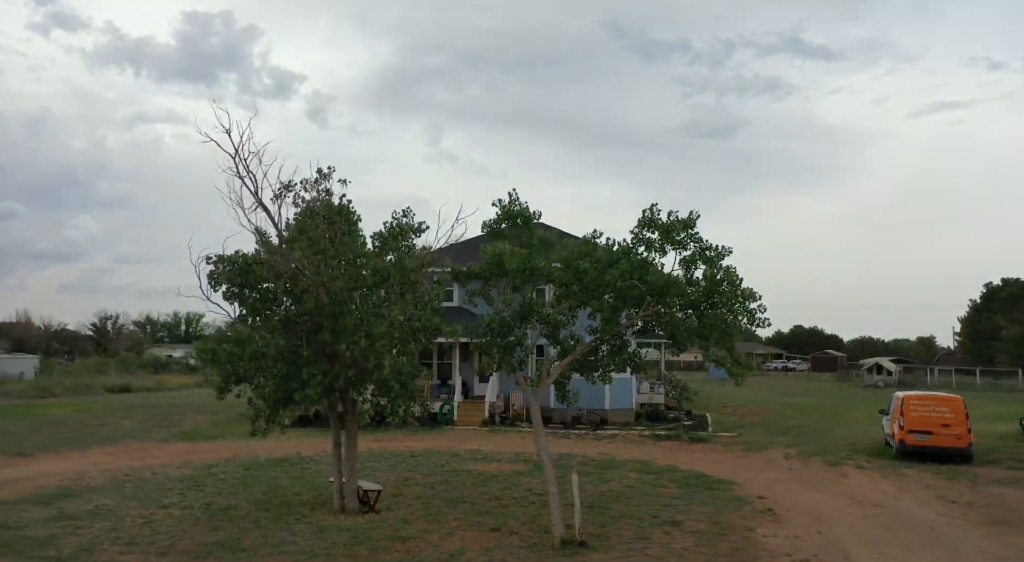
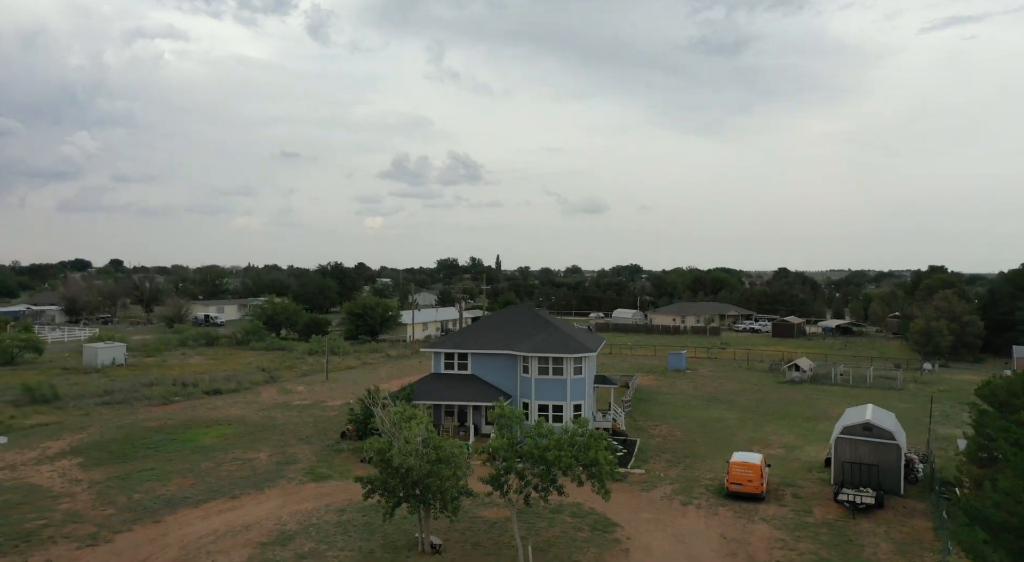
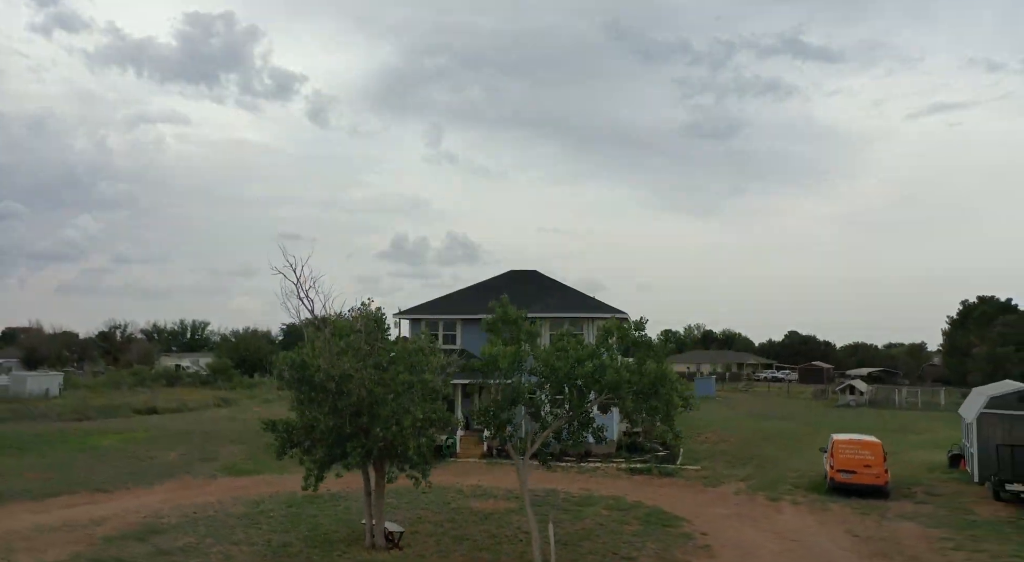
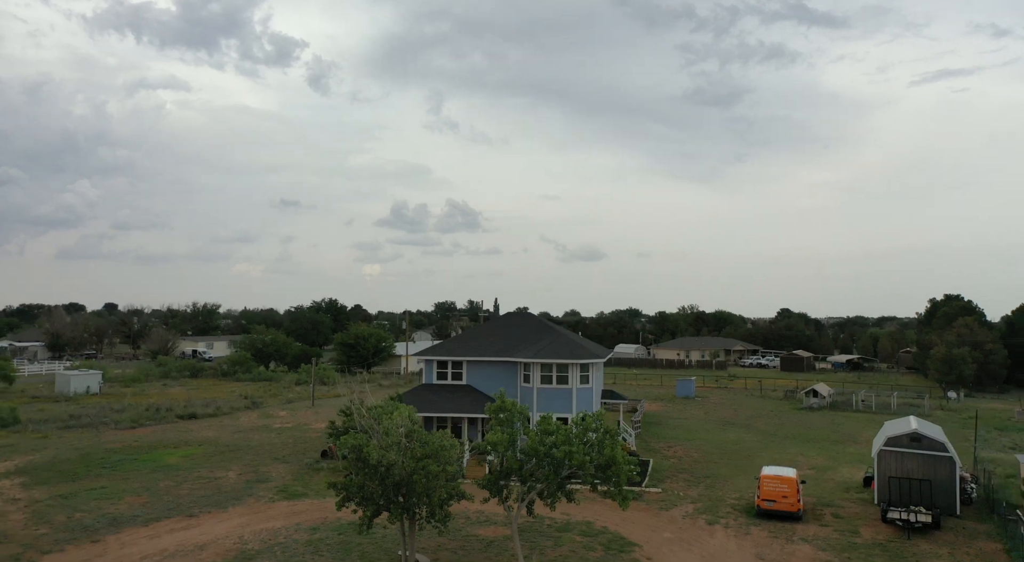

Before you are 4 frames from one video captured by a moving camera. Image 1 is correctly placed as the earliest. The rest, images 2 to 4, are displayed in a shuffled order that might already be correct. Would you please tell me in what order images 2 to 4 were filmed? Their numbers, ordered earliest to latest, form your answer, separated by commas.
3, 4, 2
